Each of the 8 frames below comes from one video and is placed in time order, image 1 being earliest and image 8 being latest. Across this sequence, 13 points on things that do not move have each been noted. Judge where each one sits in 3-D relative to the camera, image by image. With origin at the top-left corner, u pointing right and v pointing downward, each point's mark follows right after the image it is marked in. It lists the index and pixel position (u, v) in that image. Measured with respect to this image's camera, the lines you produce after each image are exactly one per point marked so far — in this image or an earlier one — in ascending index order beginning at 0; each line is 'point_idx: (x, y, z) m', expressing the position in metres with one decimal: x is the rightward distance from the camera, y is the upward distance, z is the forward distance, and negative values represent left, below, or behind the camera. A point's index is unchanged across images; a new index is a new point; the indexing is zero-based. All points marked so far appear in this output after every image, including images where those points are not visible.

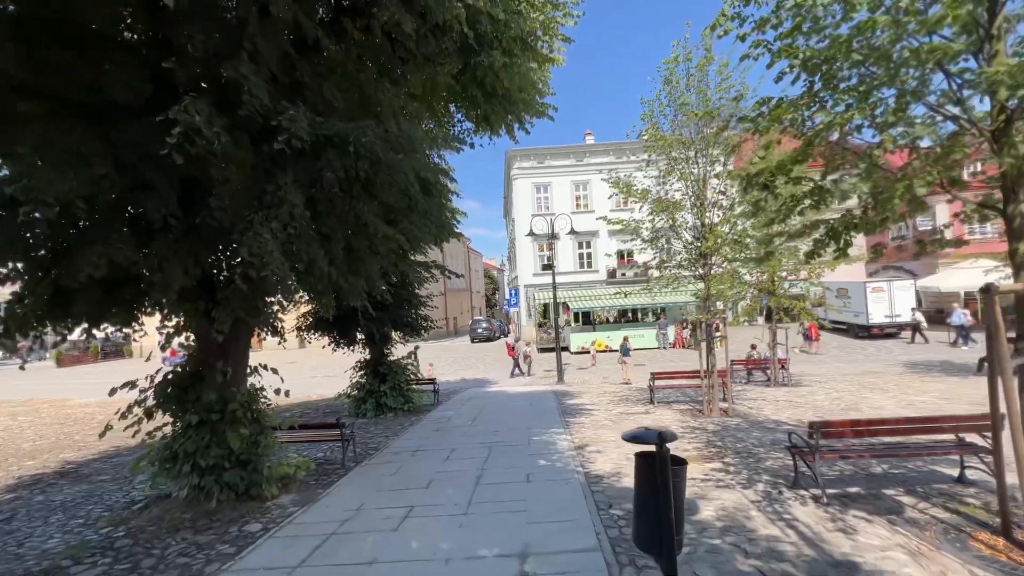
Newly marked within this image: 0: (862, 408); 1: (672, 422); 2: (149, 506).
0: (+7.9, -2.7, +10.1) m
1: (+3.4, -2.8, +9.4) m
2: (-4.9, -2.9, +6.0) m
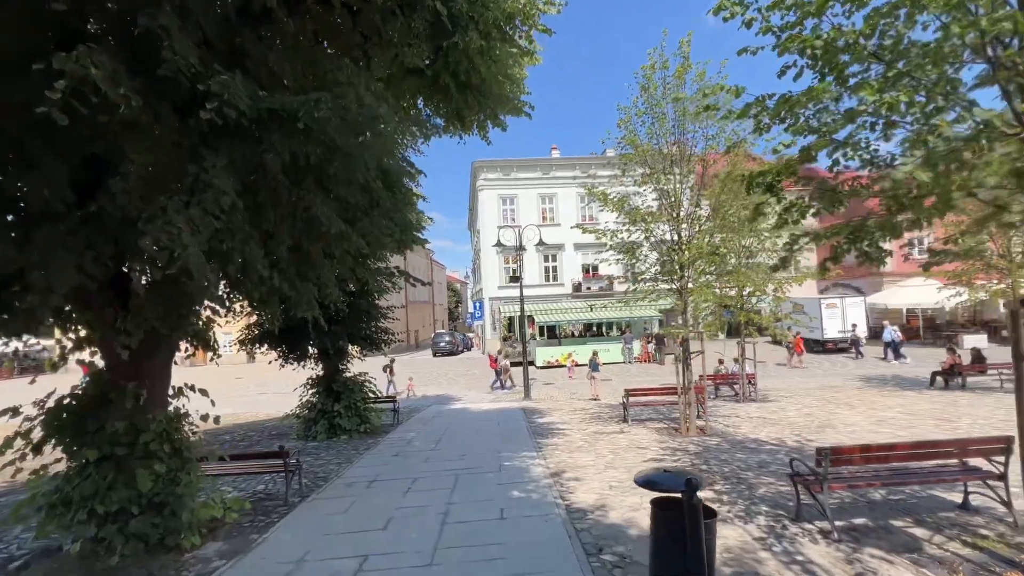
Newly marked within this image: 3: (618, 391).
0: (+7.2, -3.0, +10.0) m
1: (+2.7, -3.1, +8.8) m
2: (-5.2, -3.0, +4.8) m
3: (+4.4, -4.3, +18.4) m
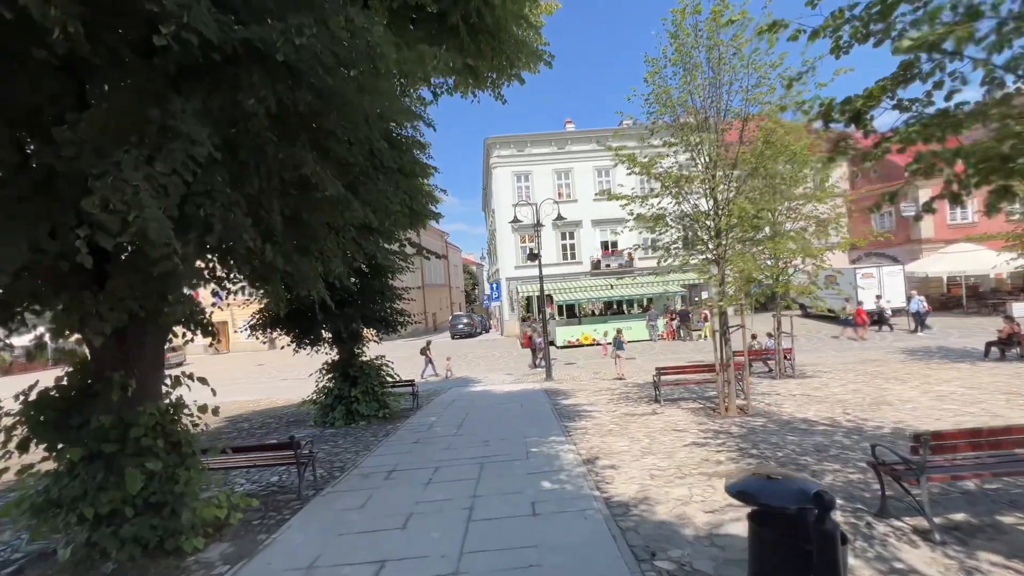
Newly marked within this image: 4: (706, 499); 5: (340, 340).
0: (+7.7, -2.3, +9.1) m
1: (+3.2, -2.5, +8.2) m
2: (-4.8, -2.8, +4.4) m
3: (+5.2, -3.2, +17.7) m
4: (+2.1, -2.2, +4.8) m
5: (-4.2, -1.3, +11.1) m
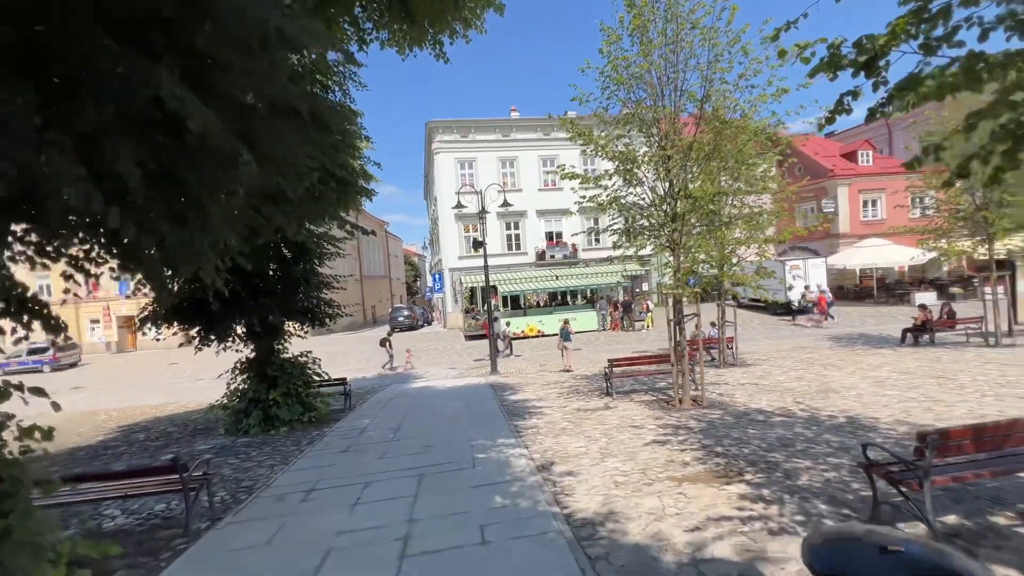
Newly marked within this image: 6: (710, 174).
0: (+6.6, -2.1, +9.2) m
1: (+2.3, -2.3, +7.7) m
2: (-5.2, -2.6, +3.0) m
3: (+3.1, -2.9, +17.4) m
4: (+1.6, -2.1, +4.1) m
5: (-5.5, -1.0, +9.6) m
6: (+3.5, +1.5, +8.8) m
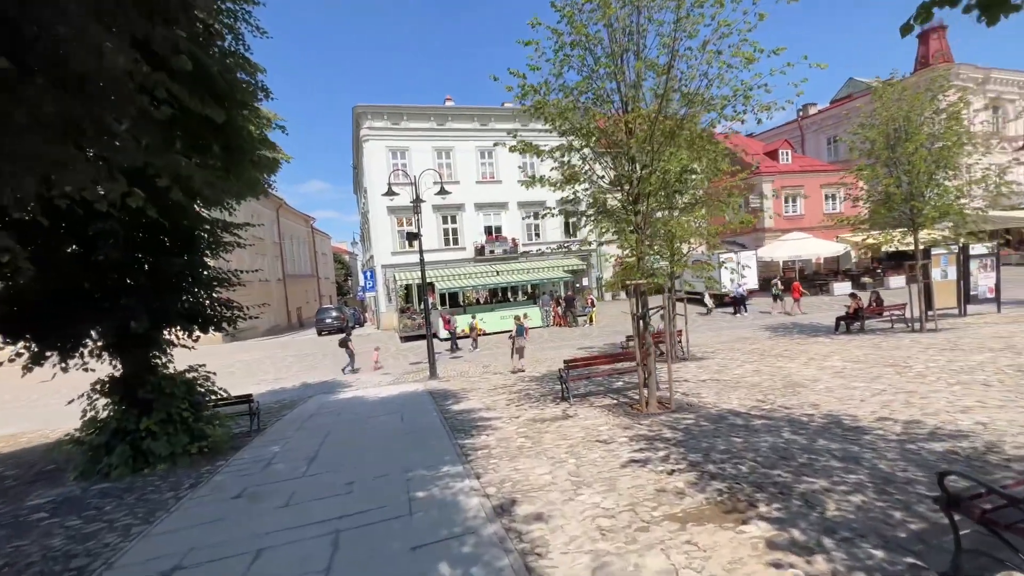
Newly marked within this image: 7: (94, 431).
0: (+5.6, -1.8, +8.7) m
1: (+1.5, -2.1, +6.6) m
2: (-5.3, -2.6, +0.9) m
3: (+0.9, -2.6, +16.4) m
4: (+1.3, -1.9, +3.0) m
5: (-6.5, -1.0, +7.4) m
6: (+2.5, +1.7, +7.9) m
7: (-6.9, -2.4, +7.4) m
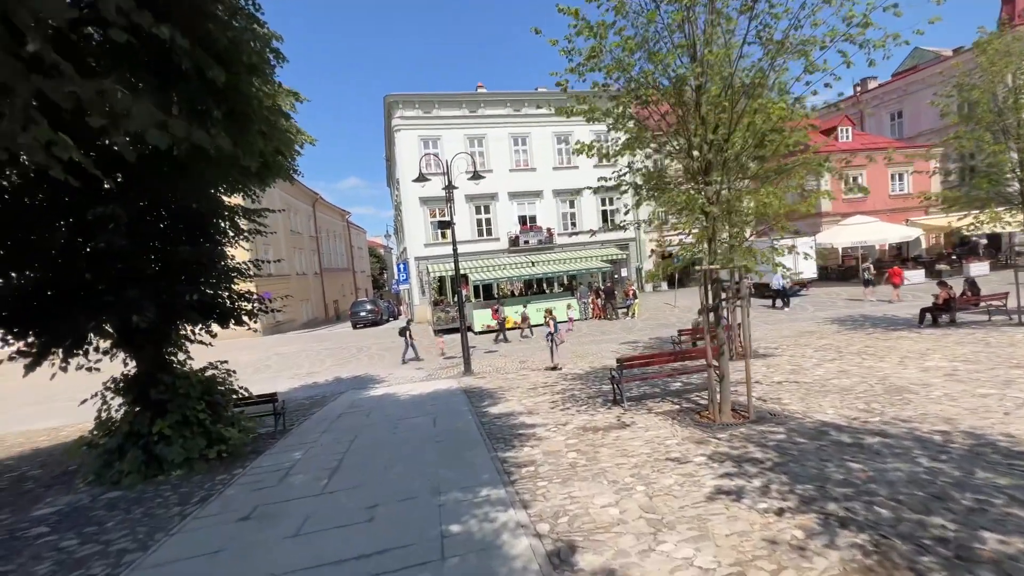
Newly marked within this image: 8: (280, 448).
0: (+6.3, -1.6, +7.3) m
1: (+2.1, -1.9, +5.4) m
2: (-5.1, -2.6, +0.3) m
3: (+2.2, -2.3, +15.2) m
4: (+1.6, -1.8, +1.9) m
5: (-5.8, -0.8, +6.9) m
6: (+3.2, +1.9, +6.6) m
7: (-6.2, -2.2, +6.9) m
8: (-4.0, -2.8, +7.8) m
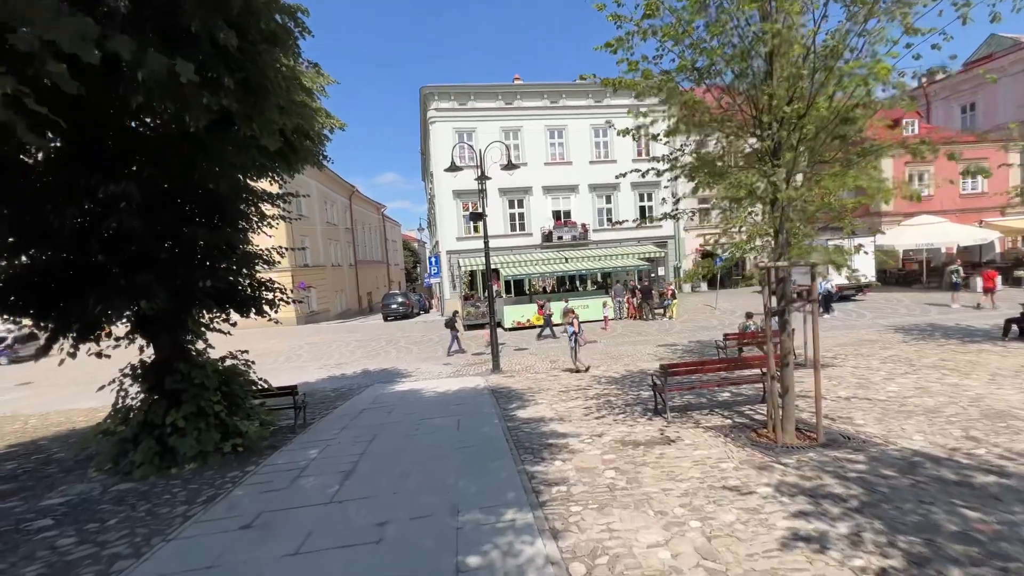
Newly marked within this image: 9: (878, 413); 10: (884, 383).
0: (+6.8, -1.7, +6.2) m
1: (+2.4, -1.9, +4.7) m
2: (-5.1, -2.4, 0.0) m
3: (+3.2, -2.2, +14.4) m
4: (+1.7, -1.8, +1.1) m
5: (-5.3, -0.6, +6.6) m
6: (+3.7, +1.9, +5.7) m
7: (-5.8, -2.0, +6.7) m
8: (-3.5, -2.6, +7.4) m
9: (+5.3, -1.8, +6.5) m
10: (+7.0, -1.8, +8.4) m
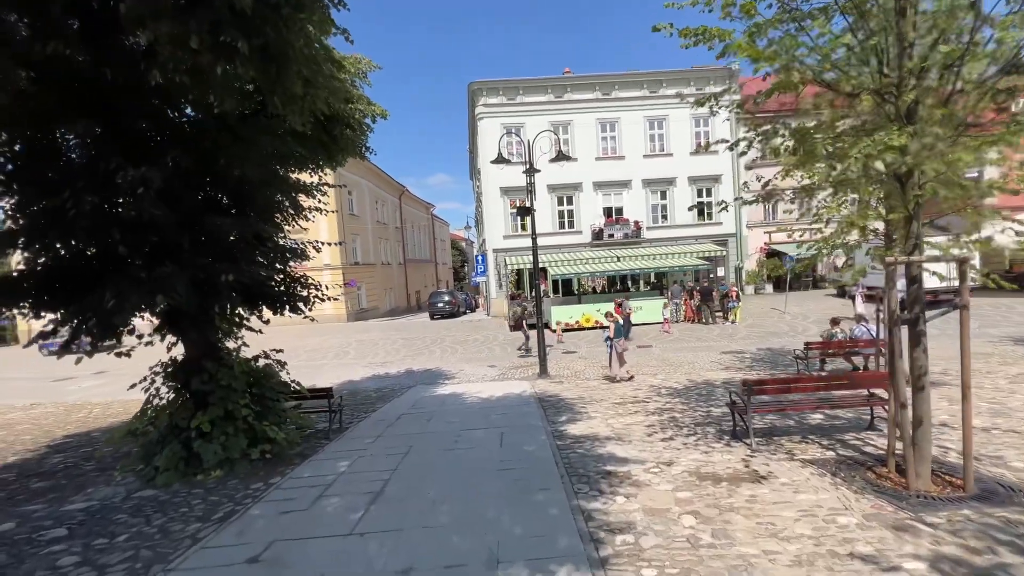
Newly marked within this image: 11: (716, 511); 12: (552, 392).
0: (+7.3, -1.7, +4.5) m
1: (+2.9, -1.9, +3.5) m
2: (-5.1, -2.3, -0.4) m
3: (+4.7, -2.3, +13.1) m
4: (+1.8, -1.8, +0.1) m
5: (-4.7, -0.5, +6.2) m
6: (+4.3, +1.9, +4.4) m
7: (-5.1, -1.9, +6.3) m
8: (-2.8, -2.5, +6.8) m
9: (+5.9, -1.8, +5.0) m
10: (+7.8, -1.8, +6.8) m
11: (+1.9, -2.0, +4.2) m
12: (+0.9, -2.5, +10.7) m
